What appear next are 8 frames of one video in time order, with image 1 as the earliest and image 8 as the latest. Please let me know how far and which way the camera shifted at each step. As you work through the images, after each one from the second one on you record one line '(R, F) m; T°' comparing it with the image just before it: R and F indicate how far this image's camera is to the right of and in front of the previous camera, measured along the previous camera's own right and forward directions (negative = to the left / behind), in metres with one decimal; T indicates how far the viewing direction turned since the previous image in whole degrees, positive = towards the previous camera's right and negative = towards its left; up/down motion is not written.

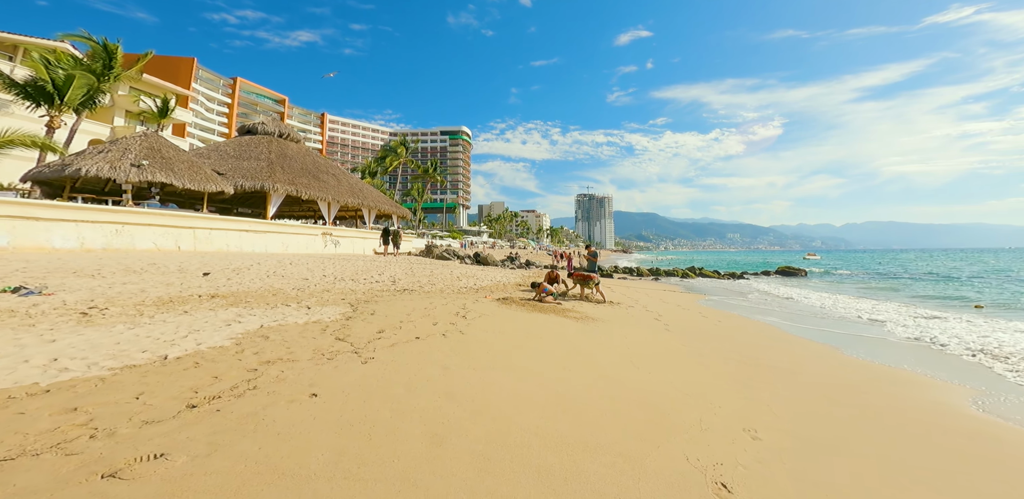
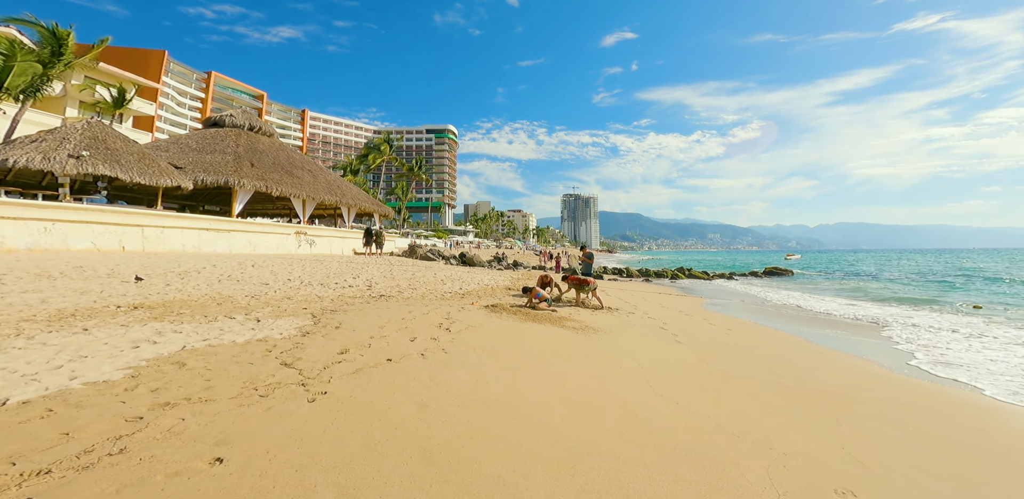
(-0.1, +1.1) m; +2°
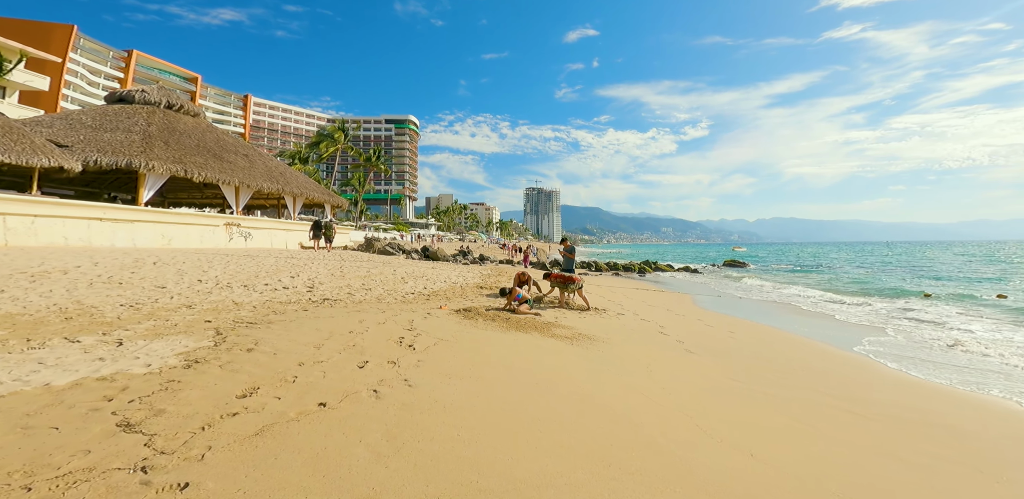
(-0.3, +1.7) m; +5°
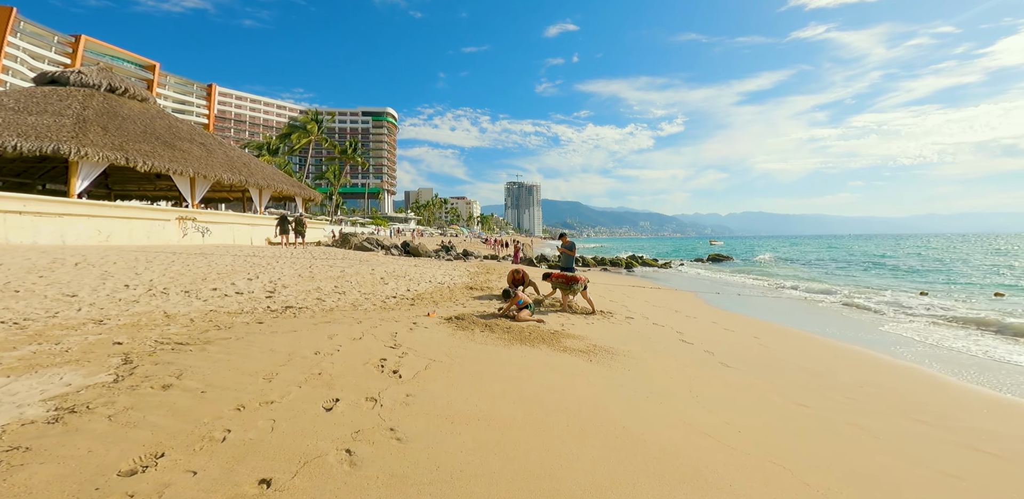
(-0.3, +1.2) m; +3°
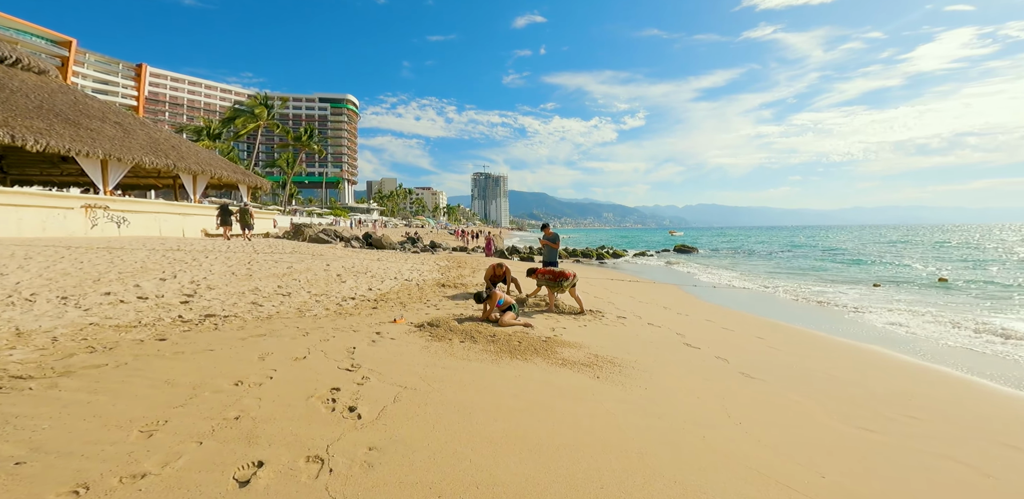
(-0.2, +1.1) m; +5°
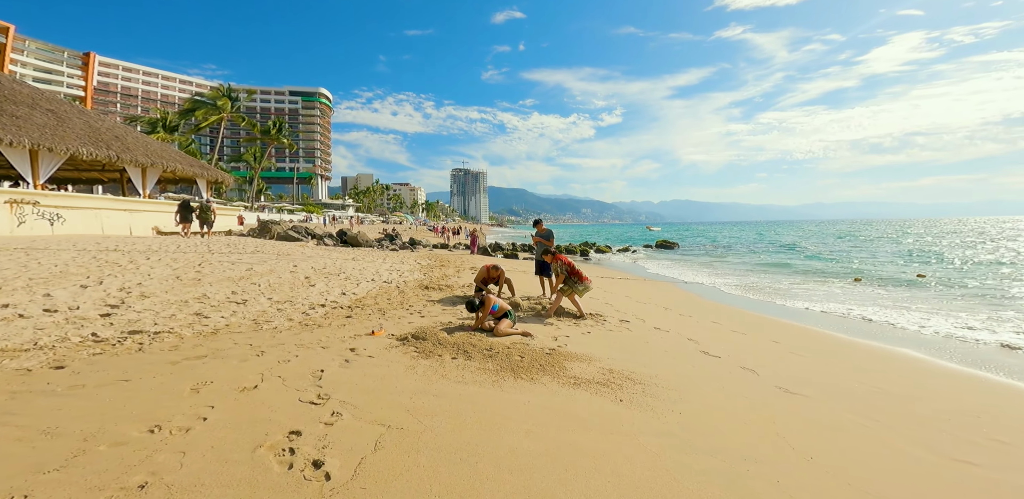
(-0.2, +0.8) m; +3°
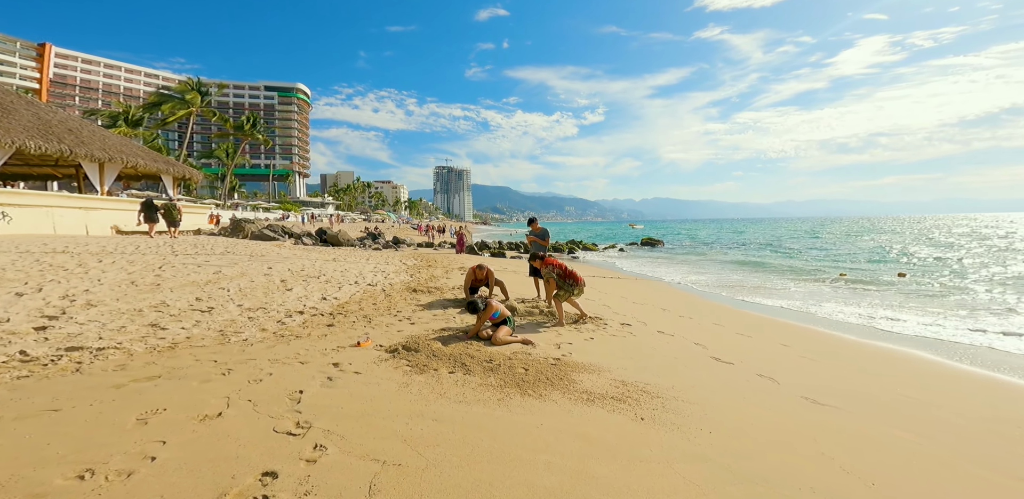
(-0.2, +0.5) m; +2°
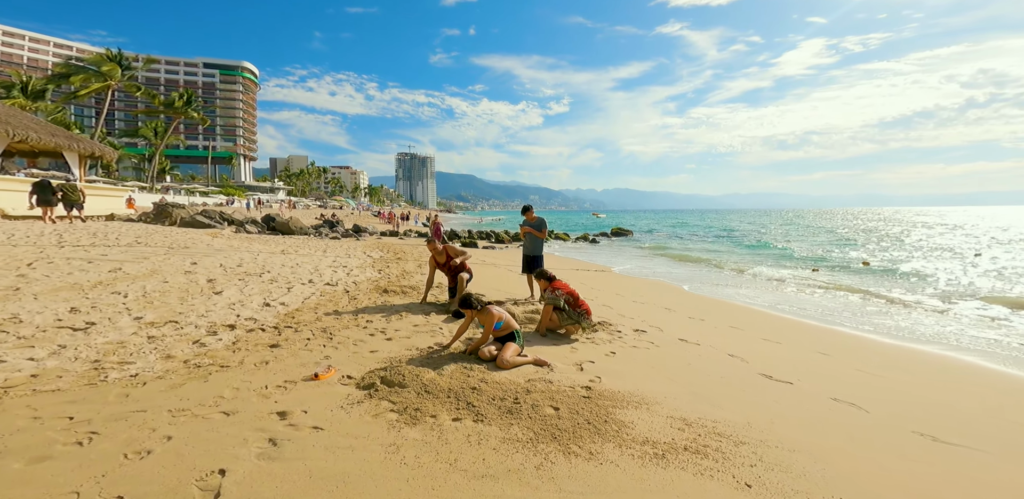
(-0.5, +1.2) m; +5°
